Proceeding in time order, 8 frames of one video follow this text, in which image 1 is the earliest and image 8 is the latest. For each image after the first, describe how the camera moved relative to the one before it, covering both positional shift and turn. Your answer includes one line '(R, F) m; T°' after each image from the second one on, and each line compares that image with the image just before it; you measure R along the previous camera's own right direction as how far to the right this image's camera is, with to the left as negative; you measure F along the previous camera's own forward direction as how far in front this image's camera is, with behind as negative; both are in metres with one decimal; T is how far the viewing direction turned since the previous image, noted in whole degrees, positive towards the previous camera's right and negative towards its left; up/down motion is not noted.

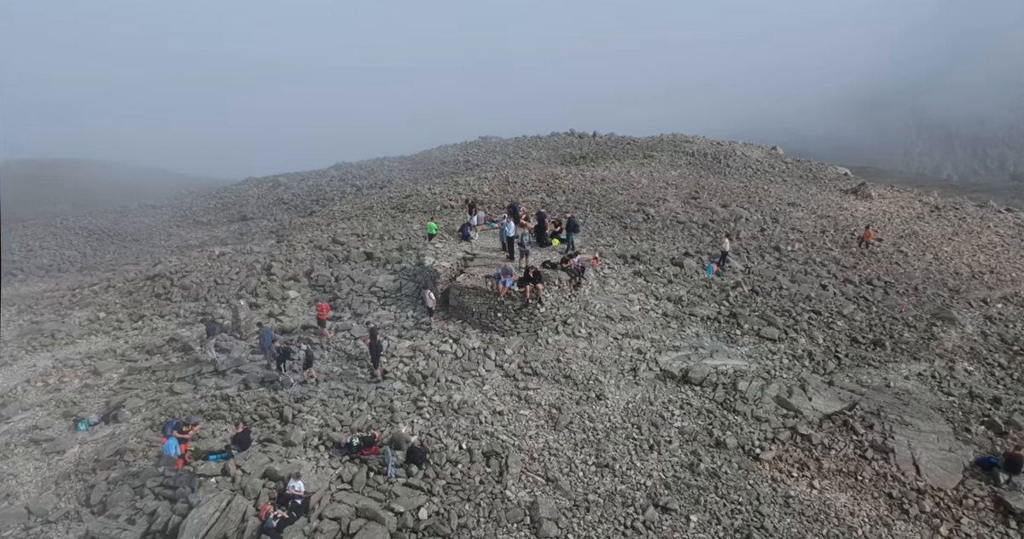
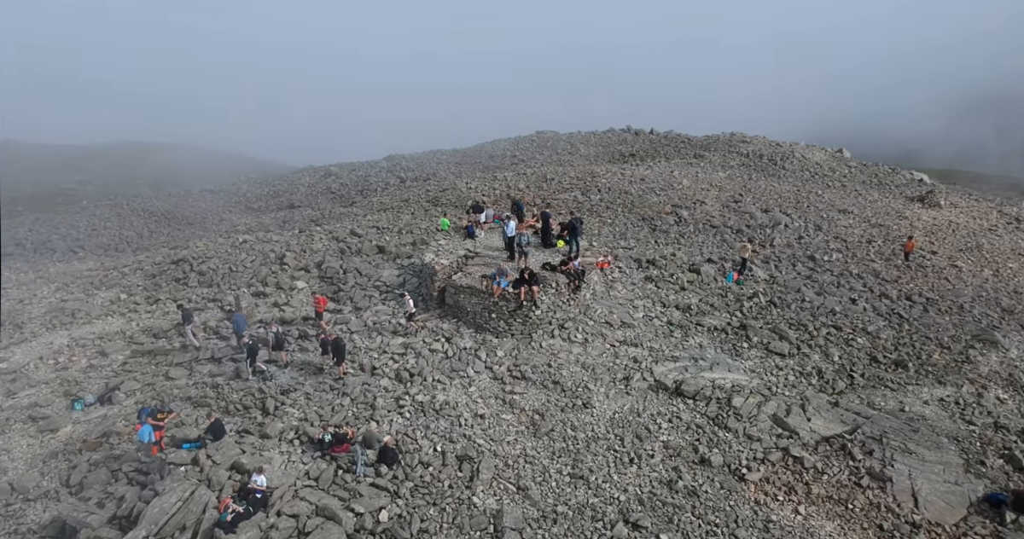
(+1.0, +0.5) m; -3°
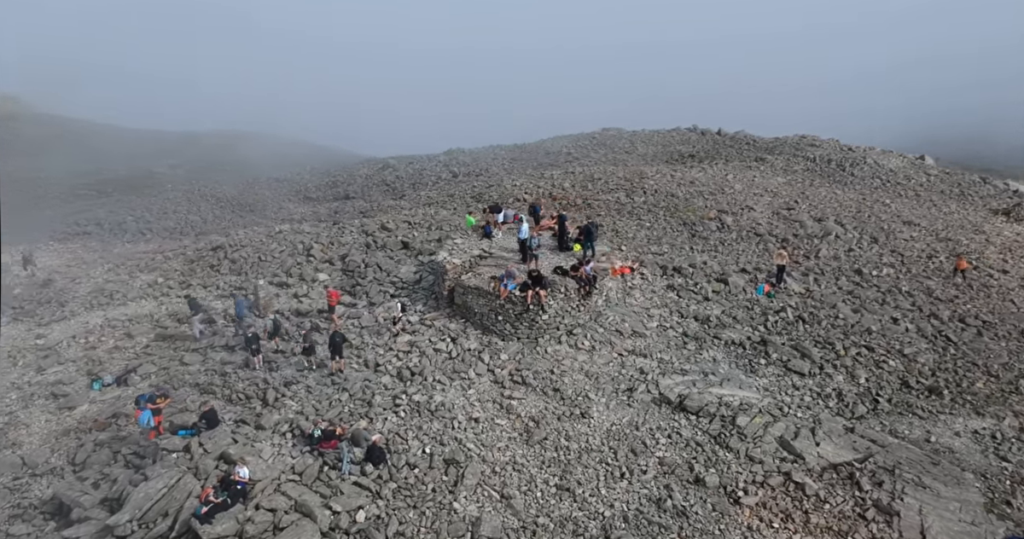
(+0.8, +0.3) m; -4°
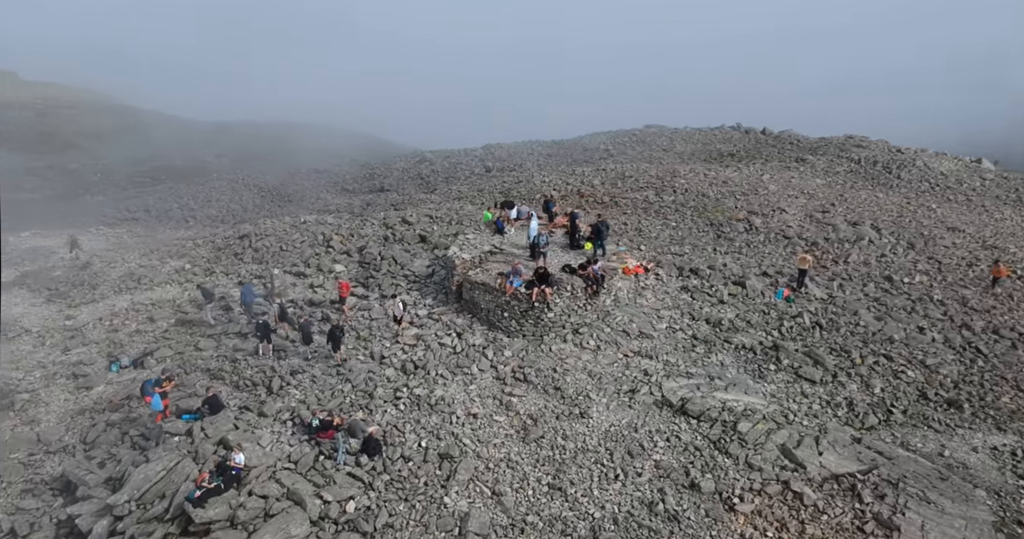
(+0.6, +0.1) m; -3°
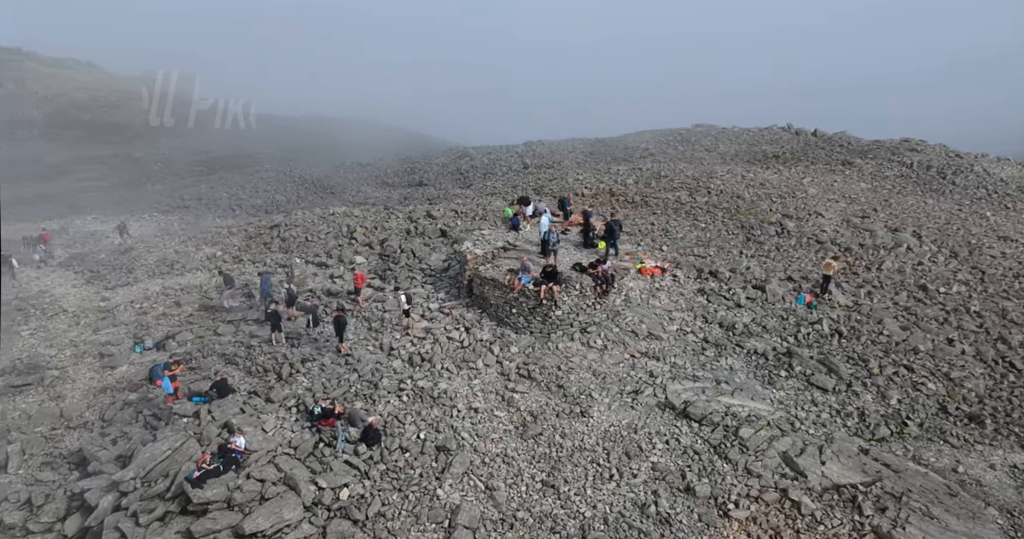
(+0.6, 0.0) m; -3°
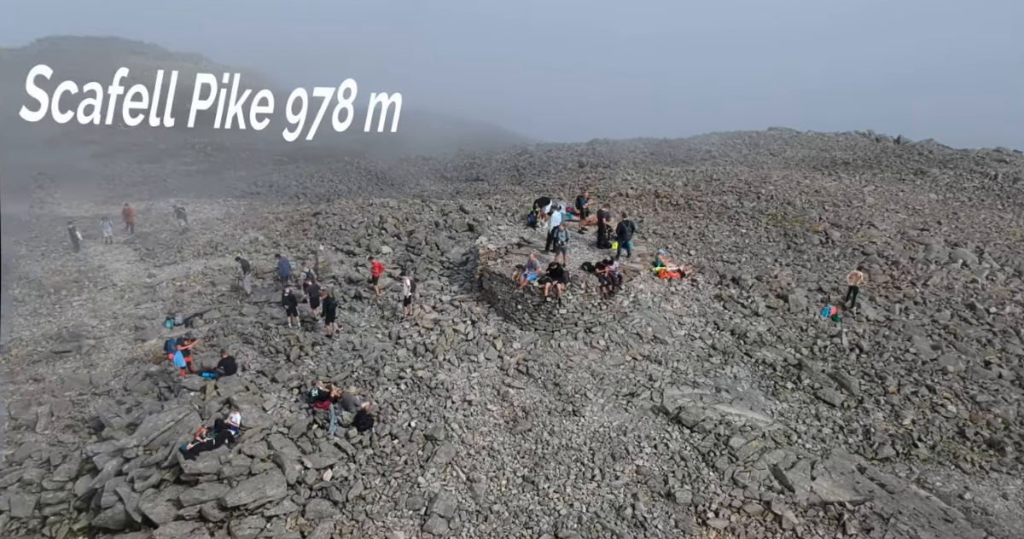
(+1.0, -0.1) m; -4°
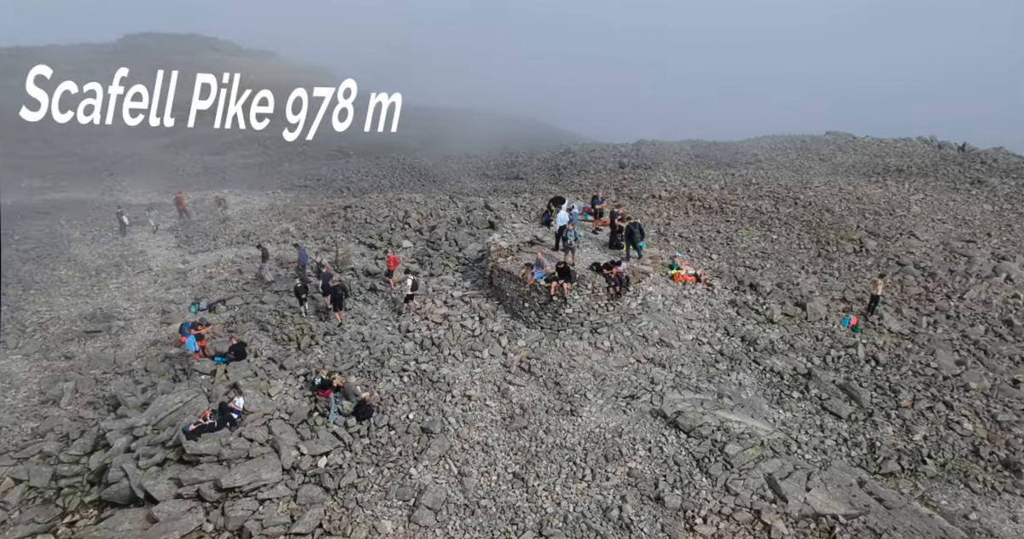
(+0.7, -0.1) m; -3°
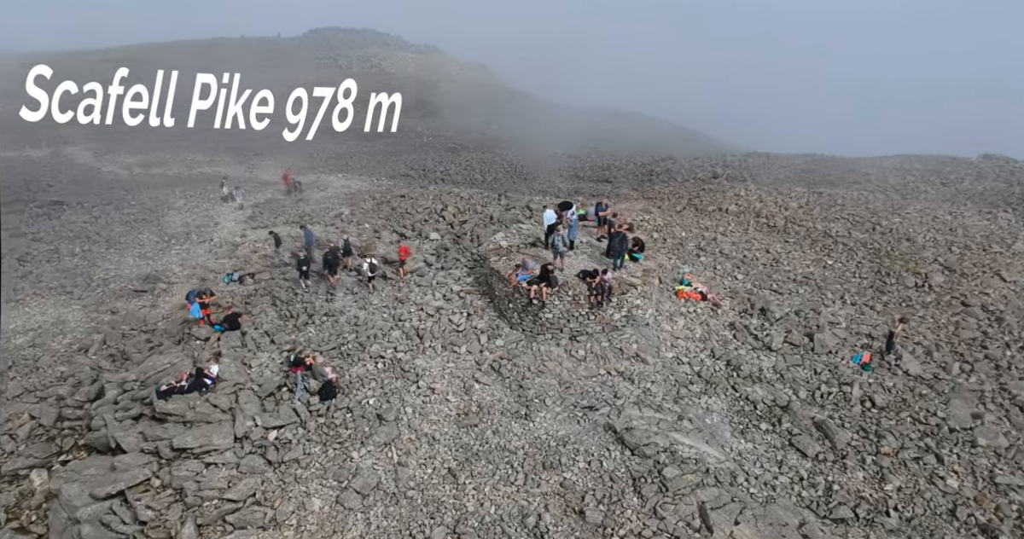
(+2.4, -0.4) m; -6°
